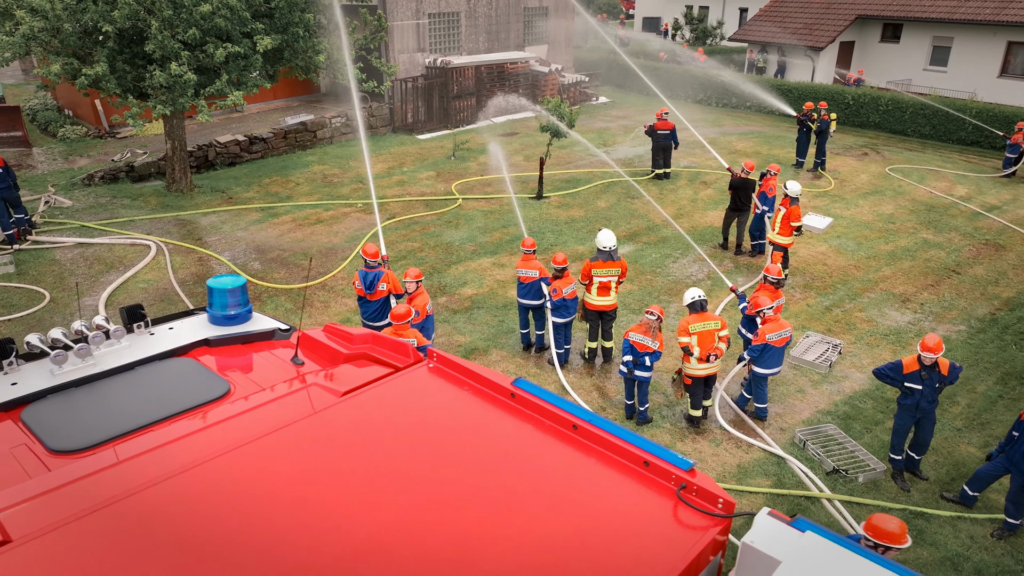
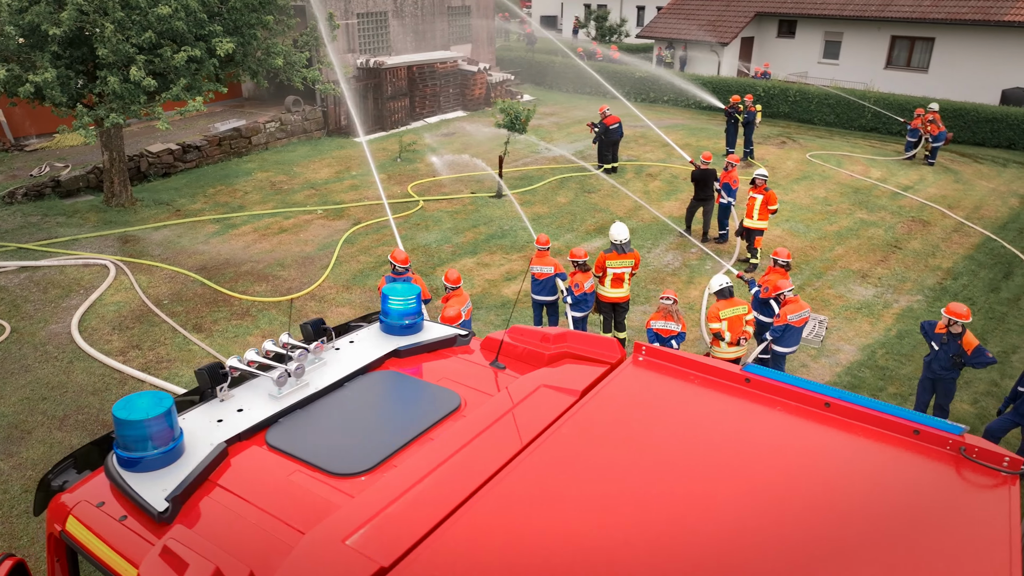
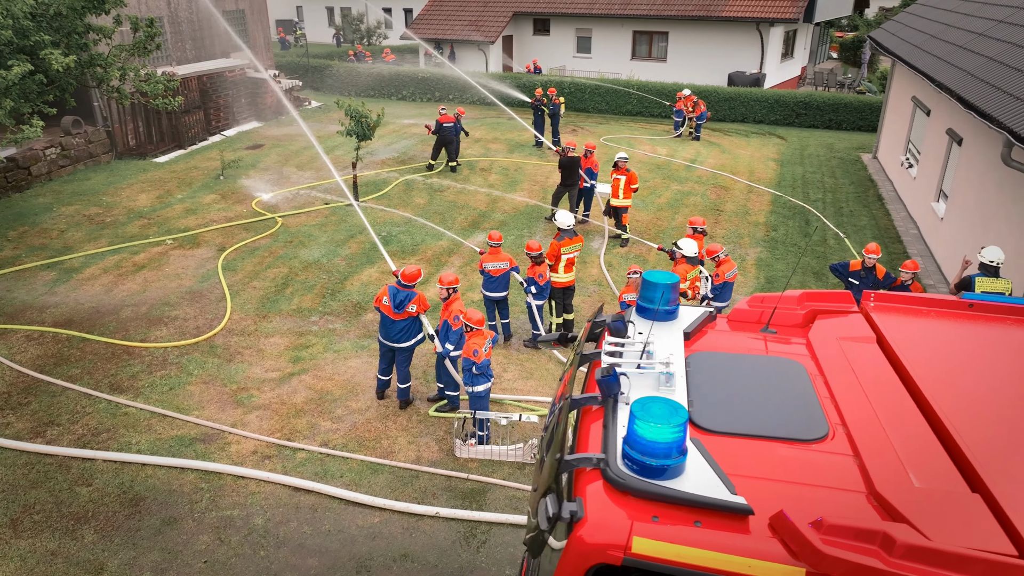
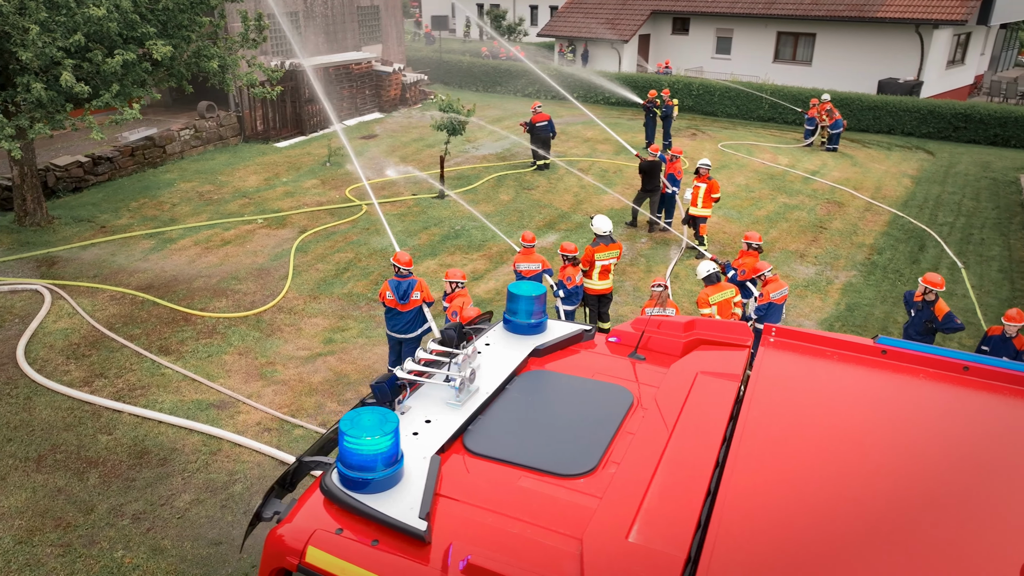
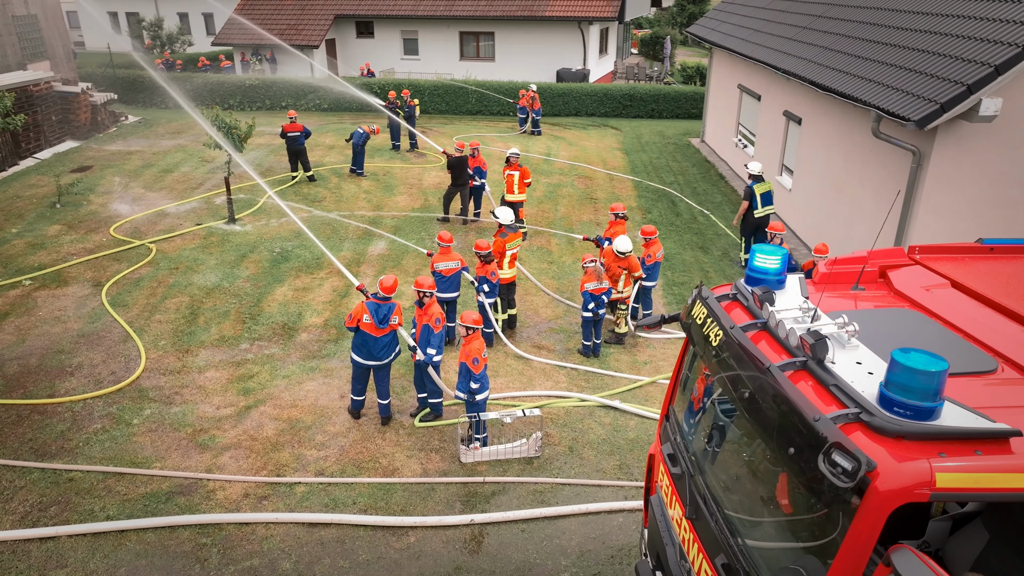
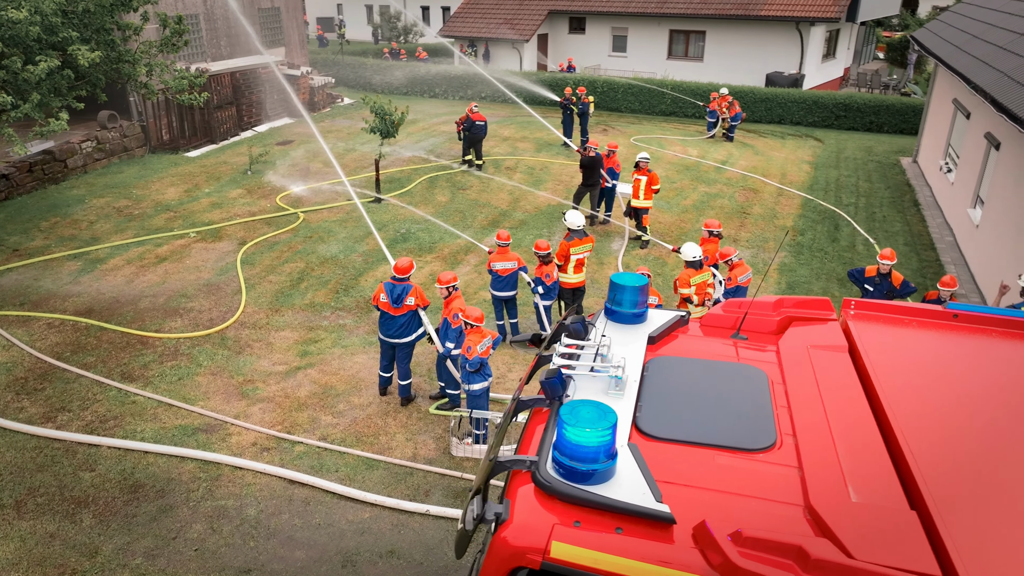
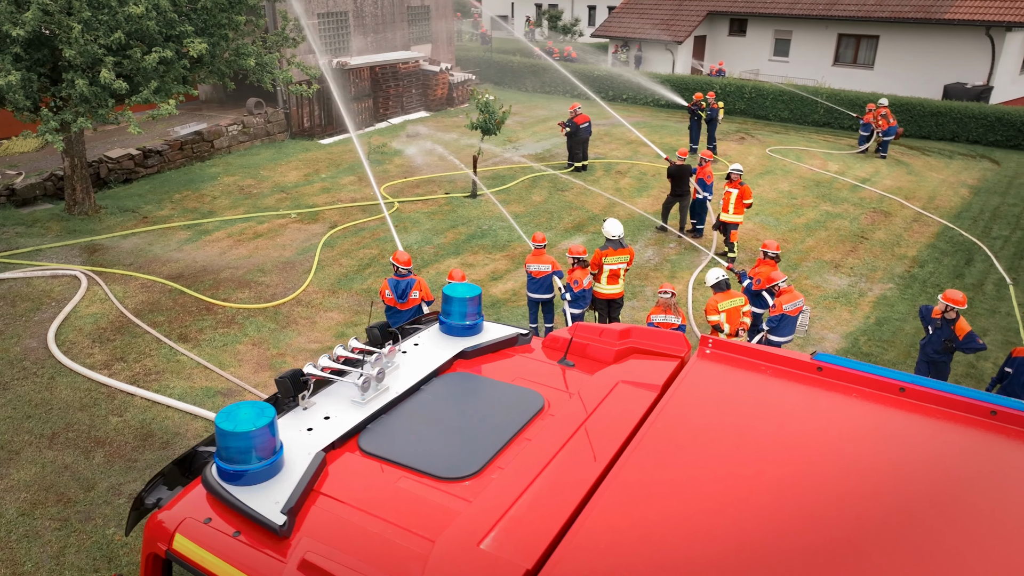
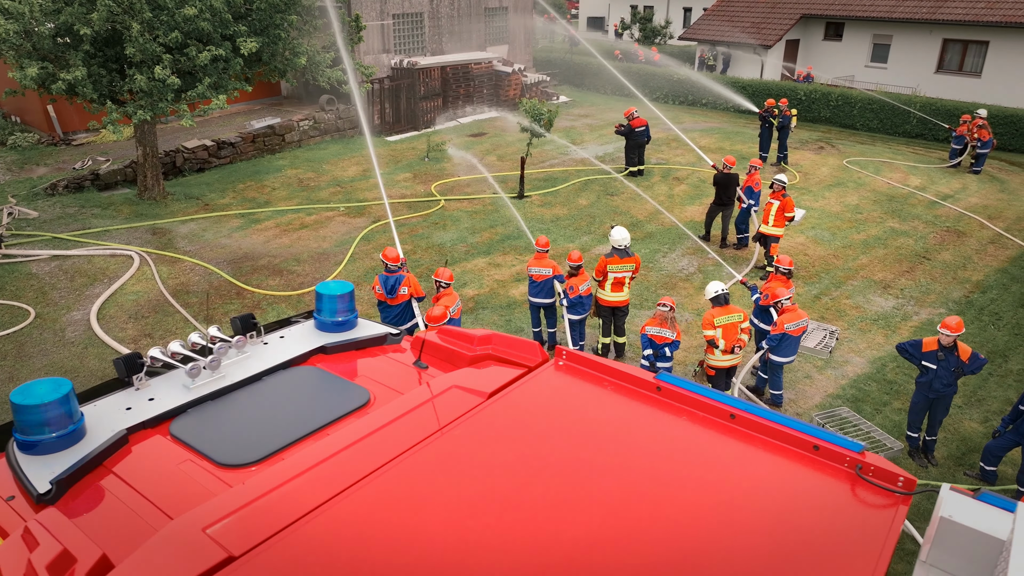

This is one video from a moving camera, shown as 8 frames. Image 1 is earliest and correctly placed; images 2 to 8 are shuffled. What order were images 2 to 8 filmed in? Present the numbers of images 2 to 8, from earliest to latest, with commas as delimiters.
8, 2, 7, 4, 6, 3, 5
